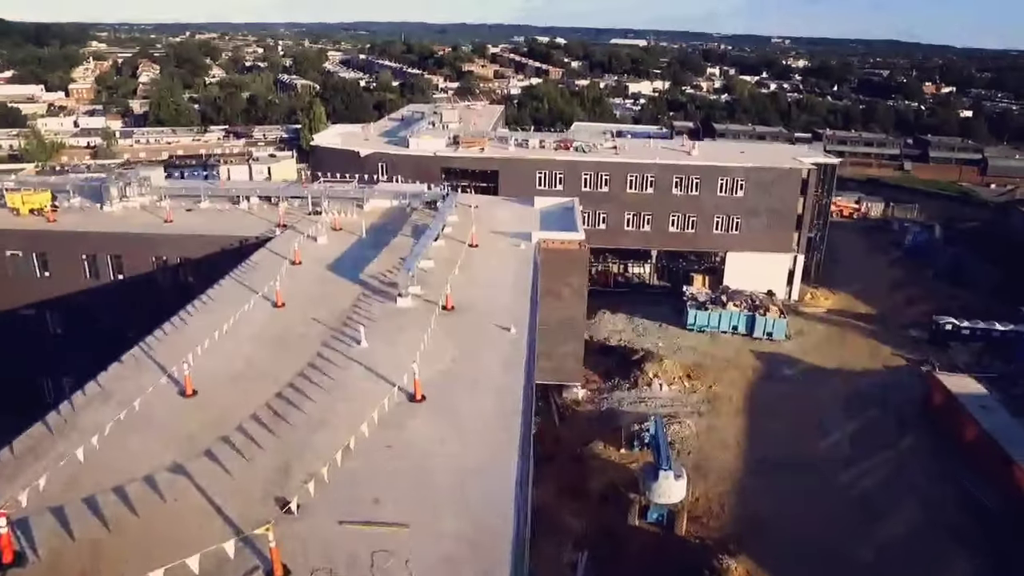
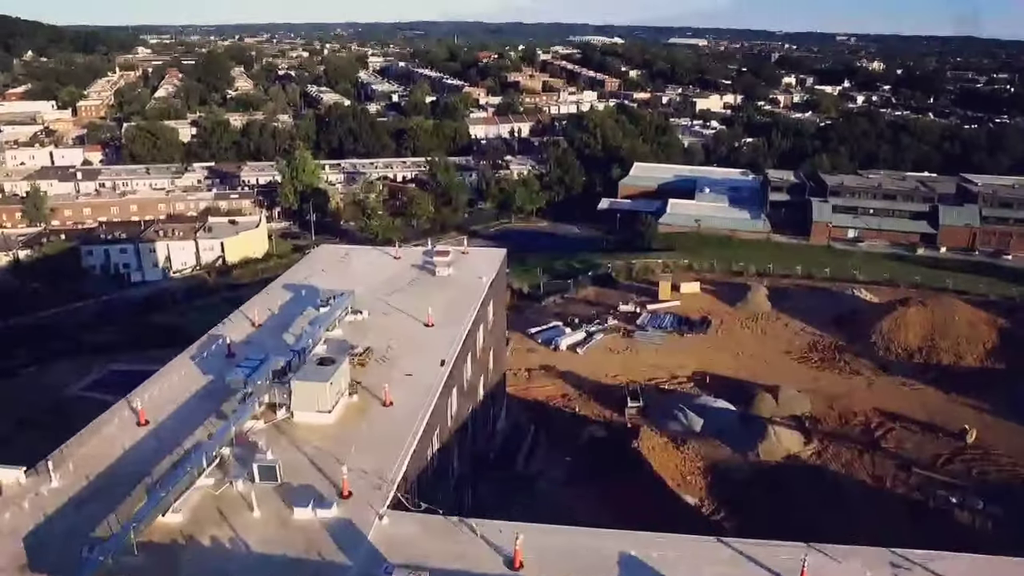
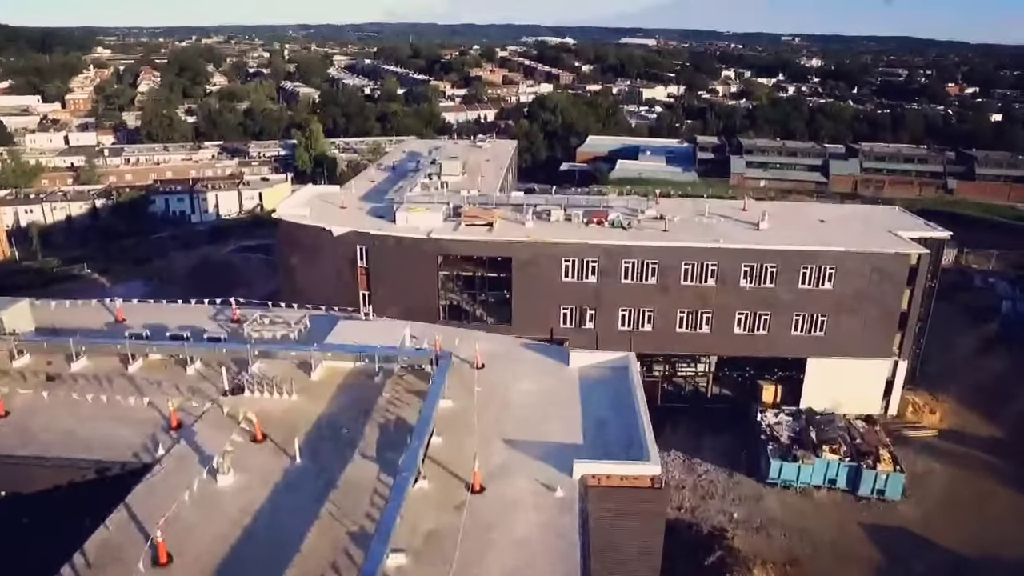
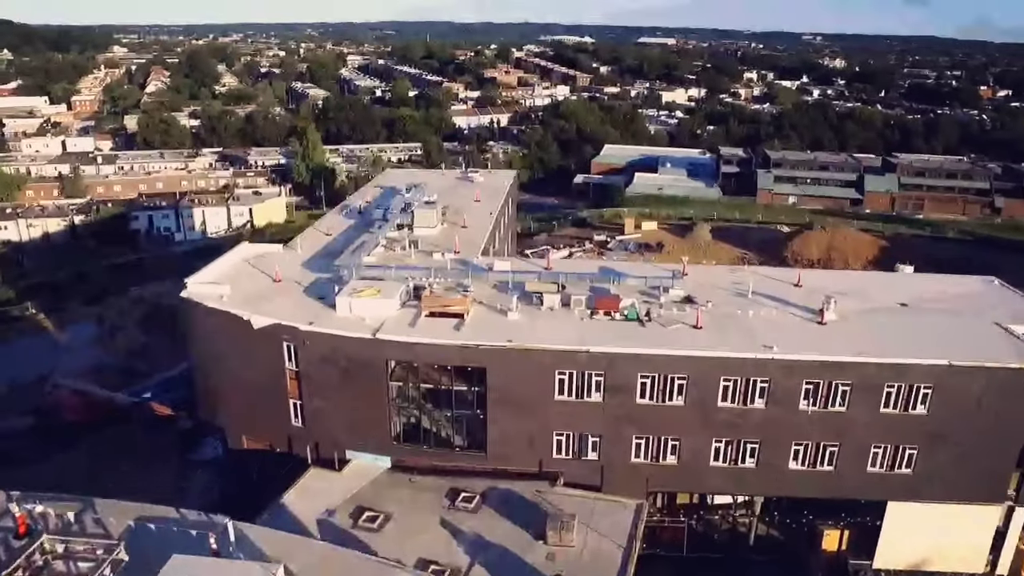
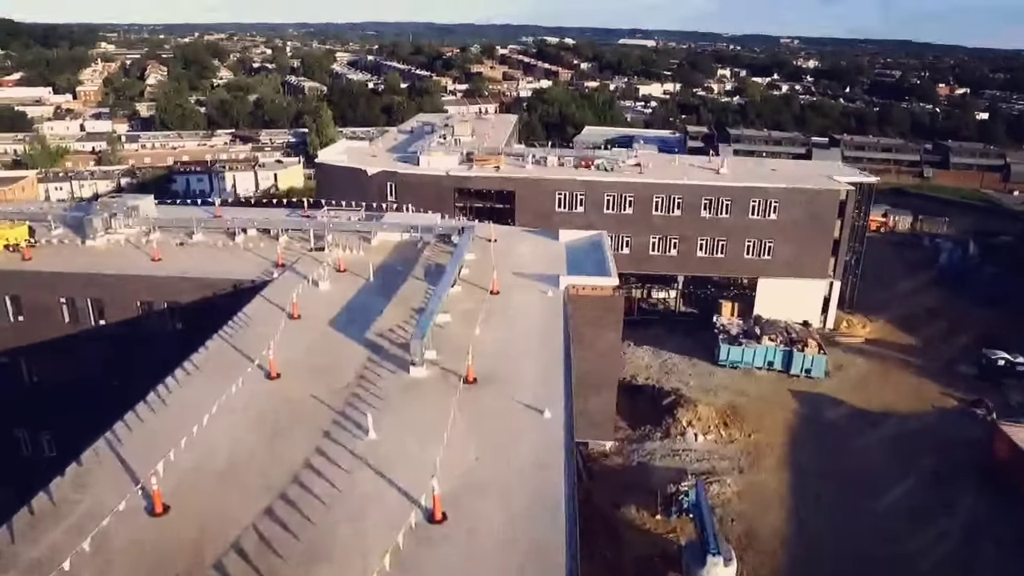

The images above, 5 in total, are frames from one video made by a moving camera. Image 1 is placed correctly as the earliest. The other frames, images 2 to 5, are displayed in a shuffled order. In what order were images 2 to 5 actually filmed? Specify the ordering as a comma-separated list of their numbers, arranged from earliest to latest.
5, 3, 4, 2
